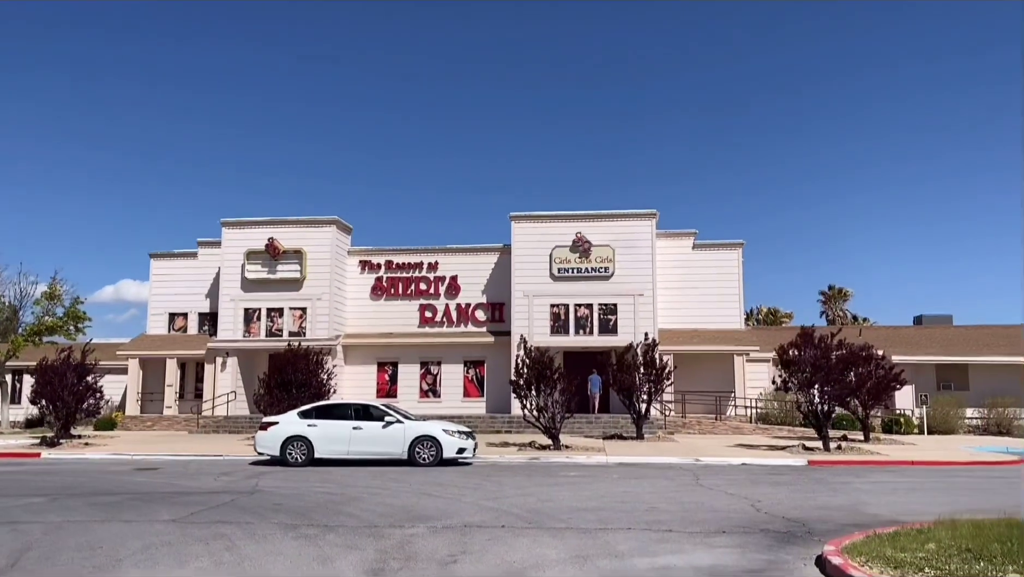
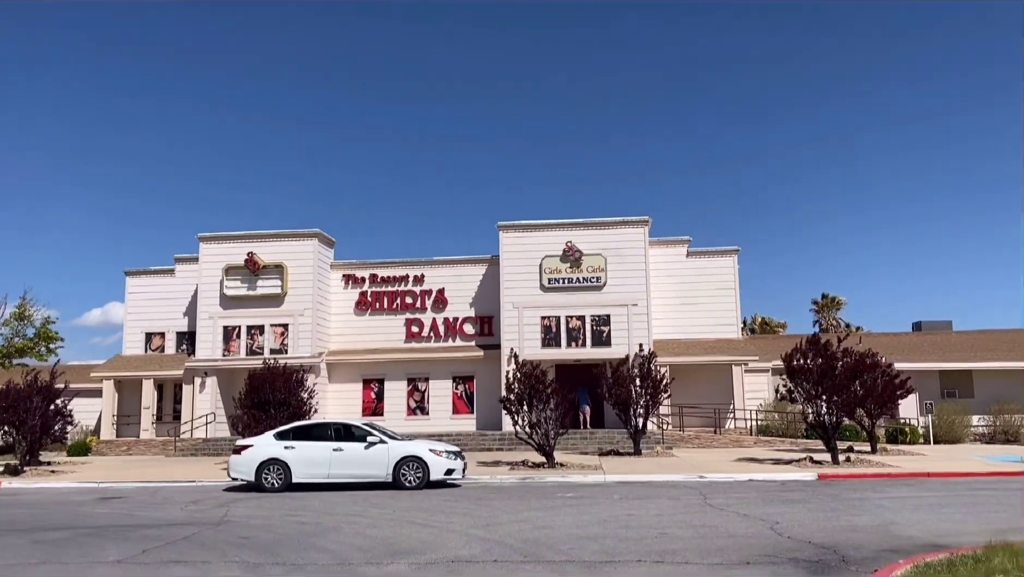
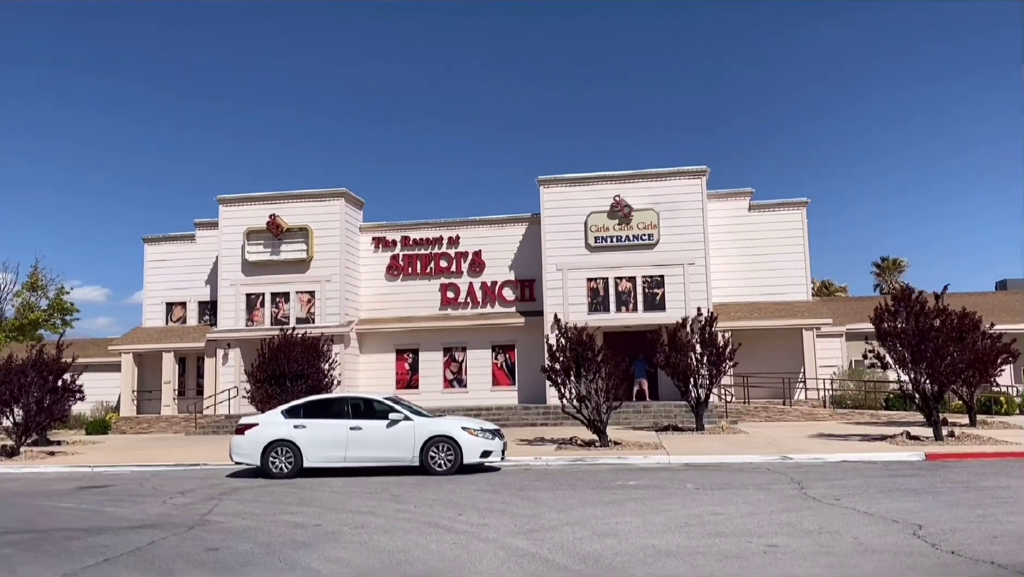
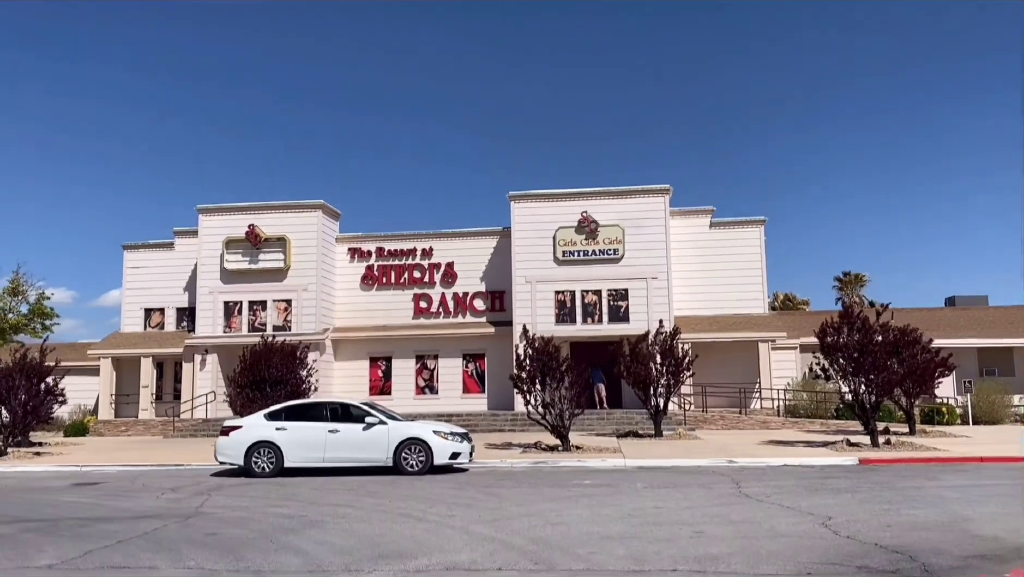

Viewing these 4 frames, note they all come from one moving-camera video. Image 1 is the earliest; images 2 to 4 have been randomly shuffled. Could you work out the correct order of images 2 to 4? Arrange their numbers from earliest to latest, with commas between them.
2, 4, 3
